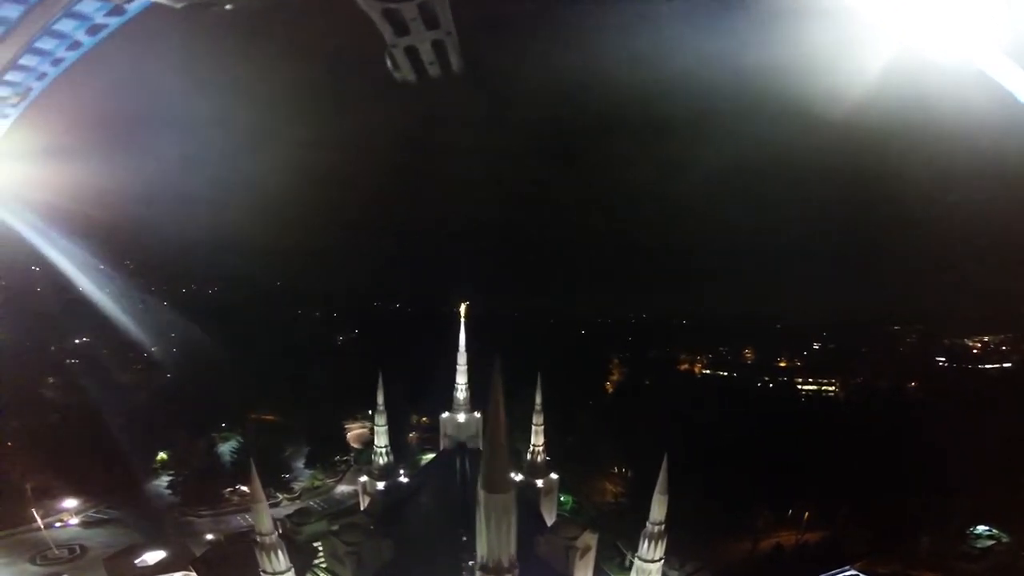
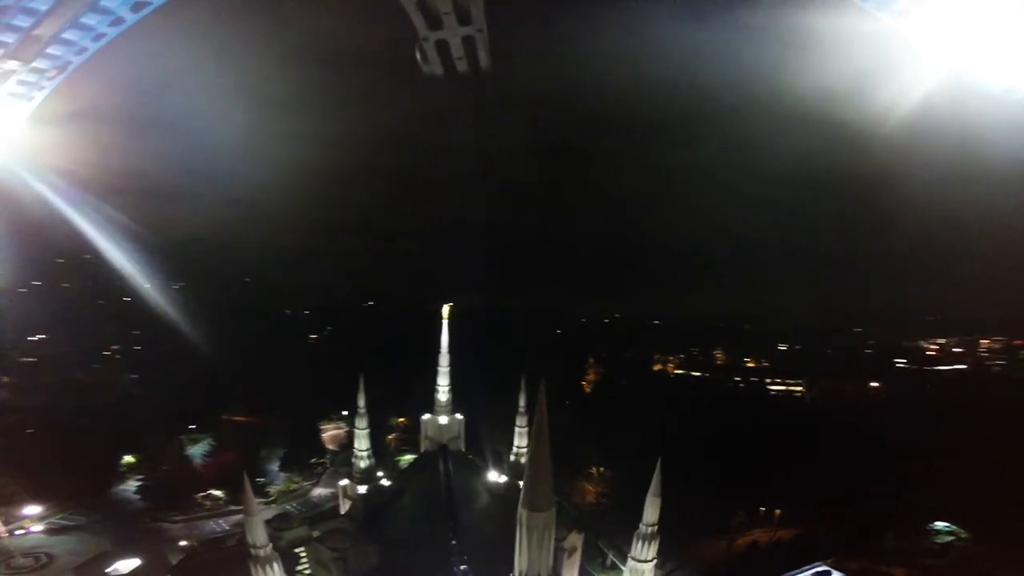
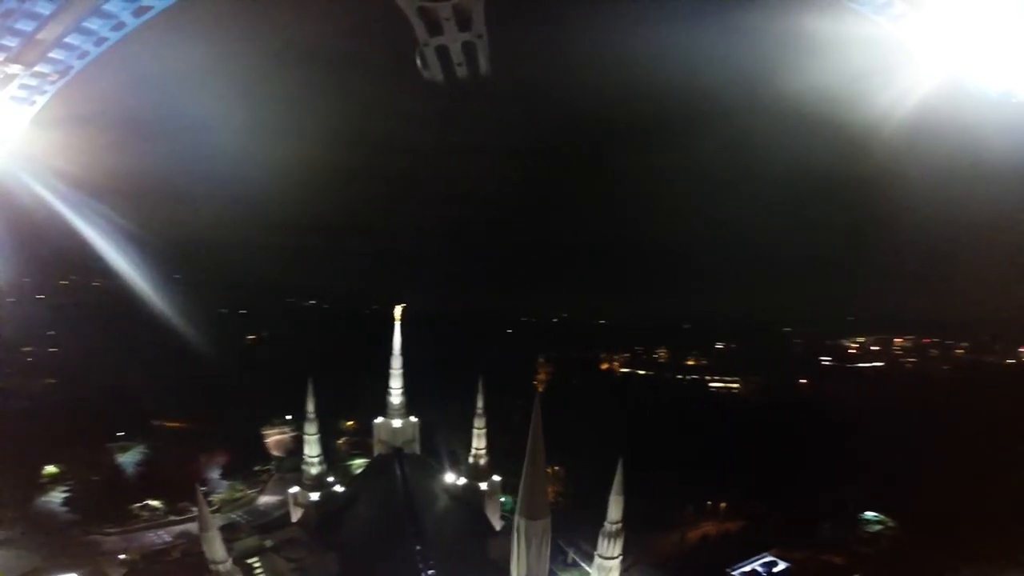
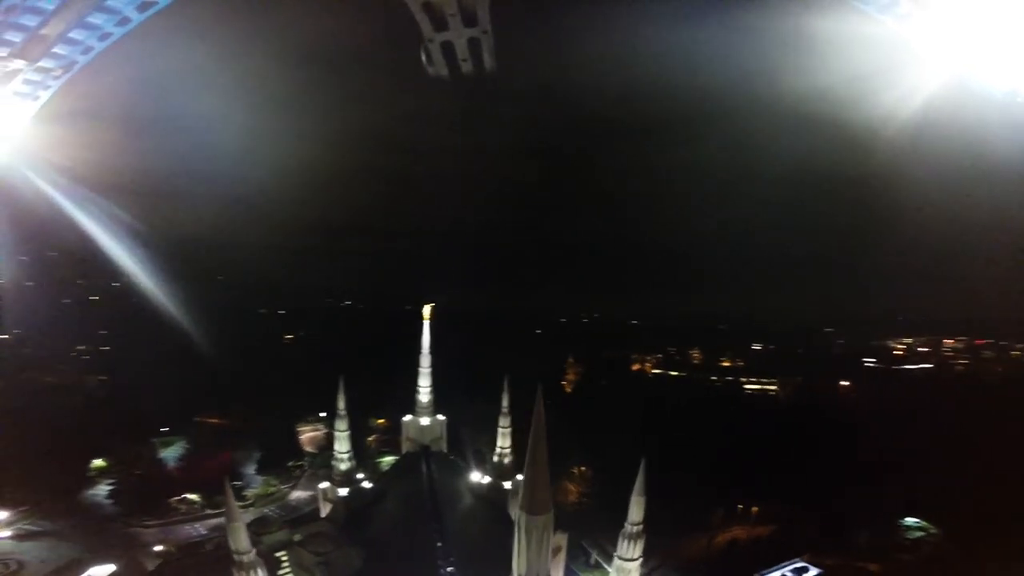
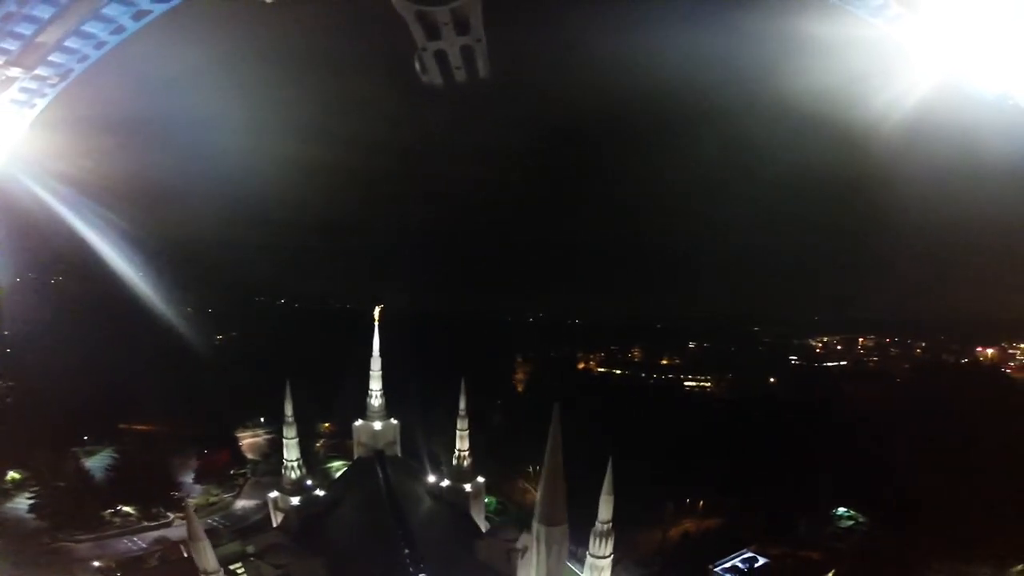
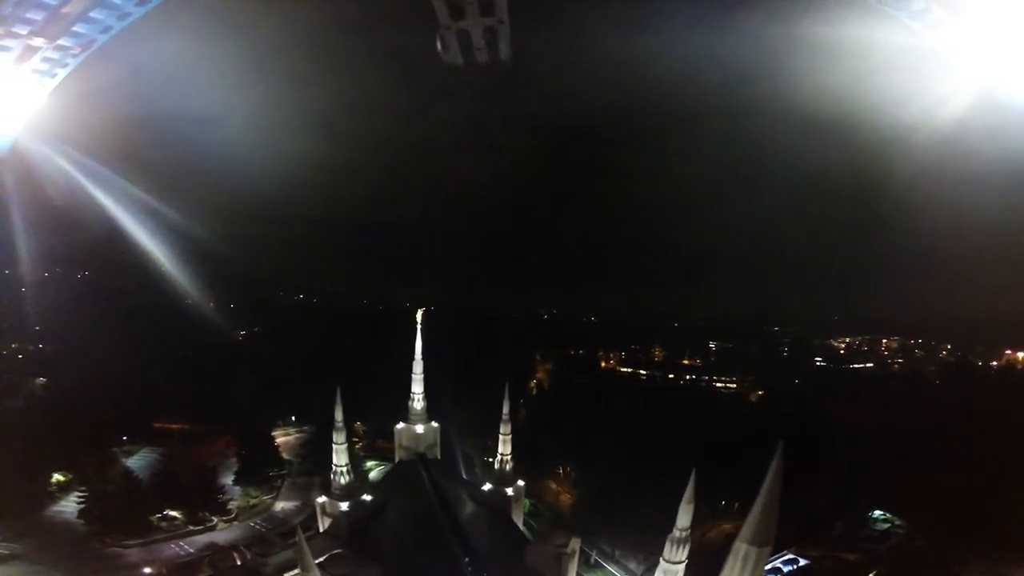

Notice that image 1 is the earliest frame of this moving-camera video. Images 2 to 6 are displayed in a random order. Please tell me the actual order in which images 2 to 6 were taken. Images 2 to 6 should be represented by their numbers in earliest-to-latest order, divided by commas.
2, 4, 3, 5, 6
